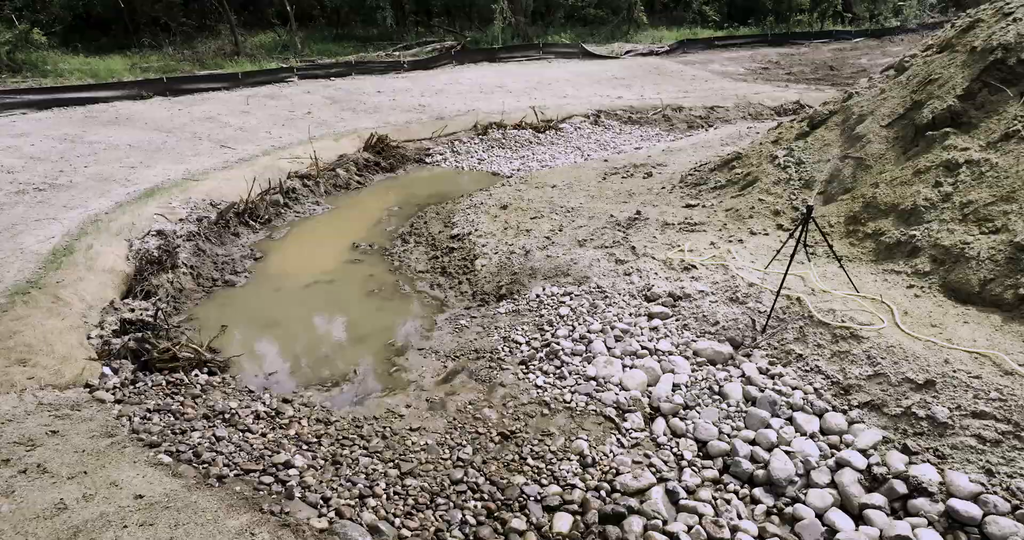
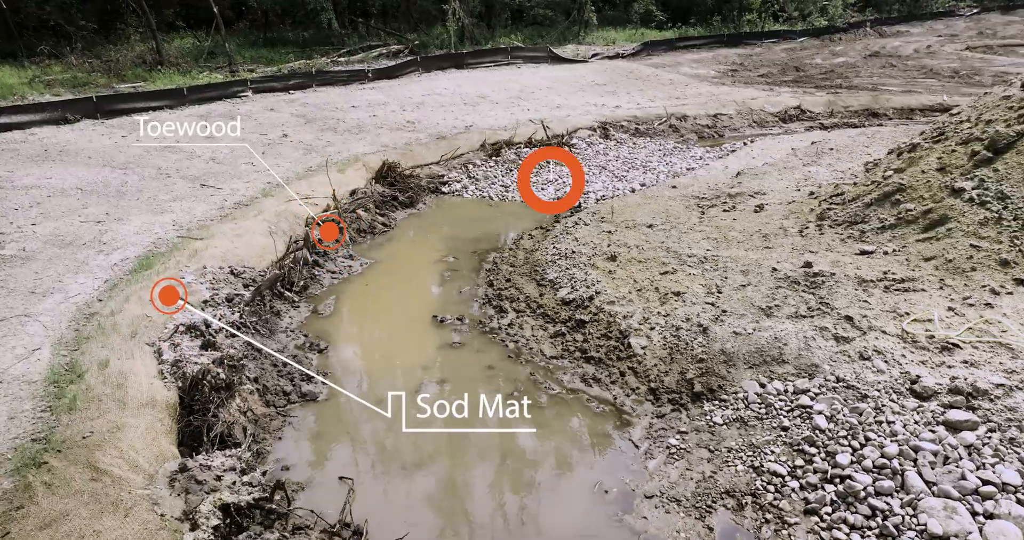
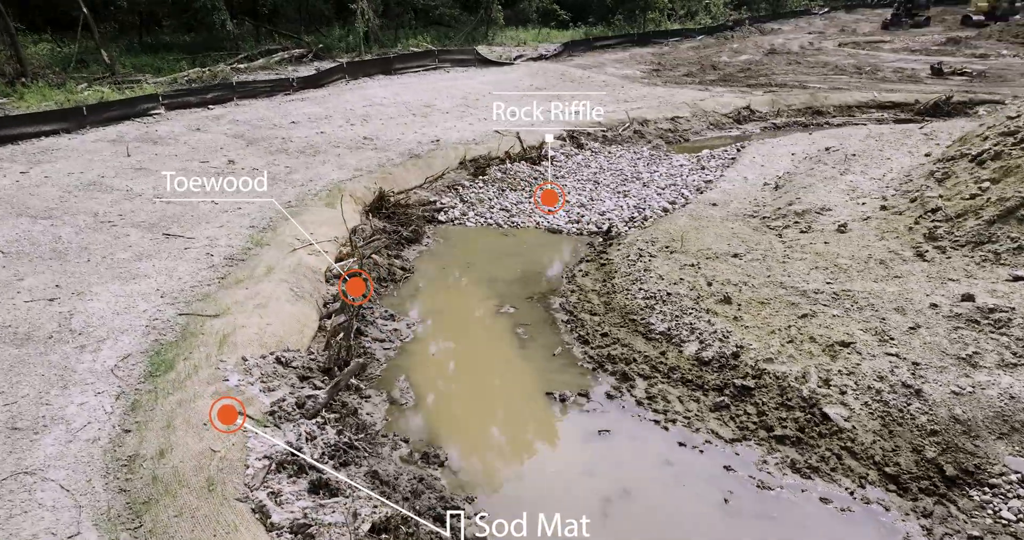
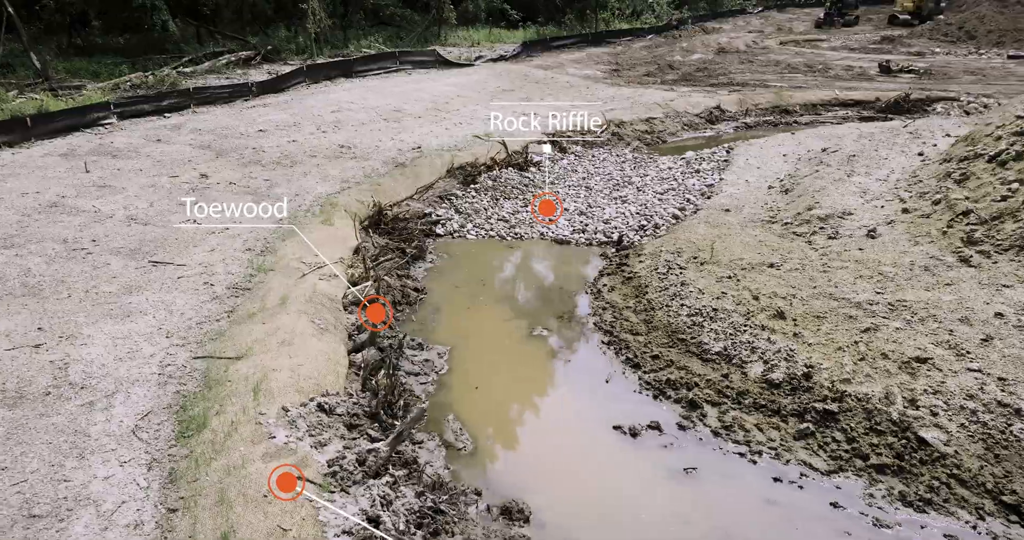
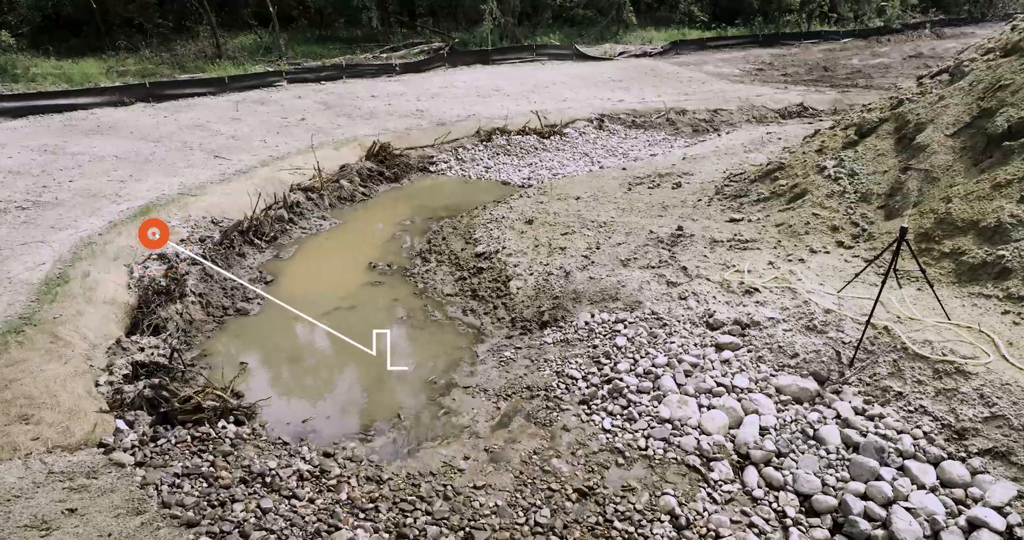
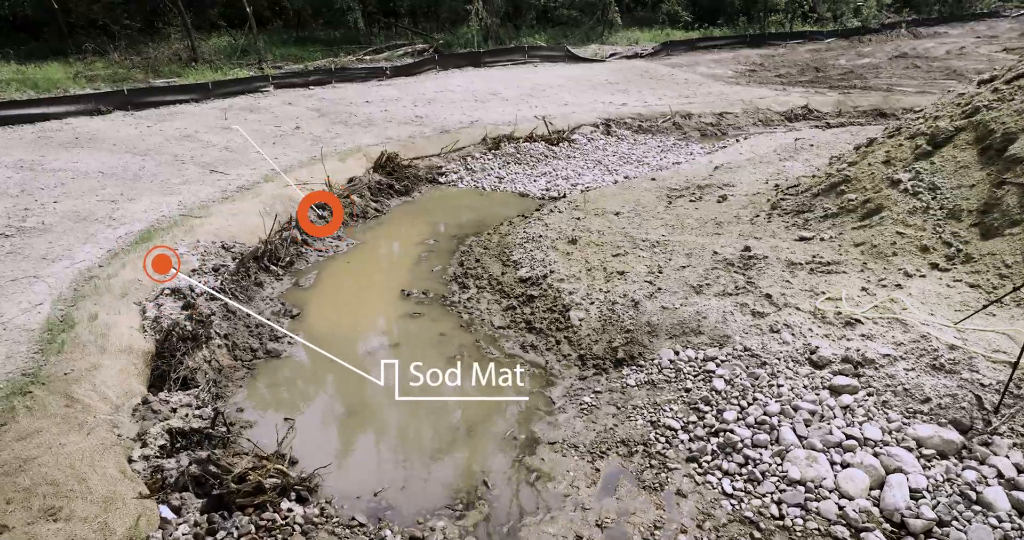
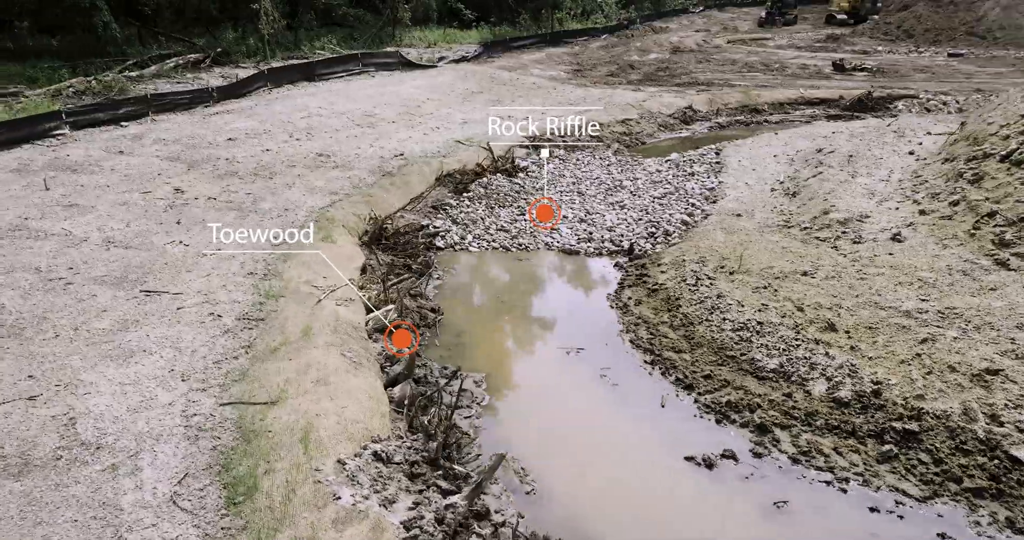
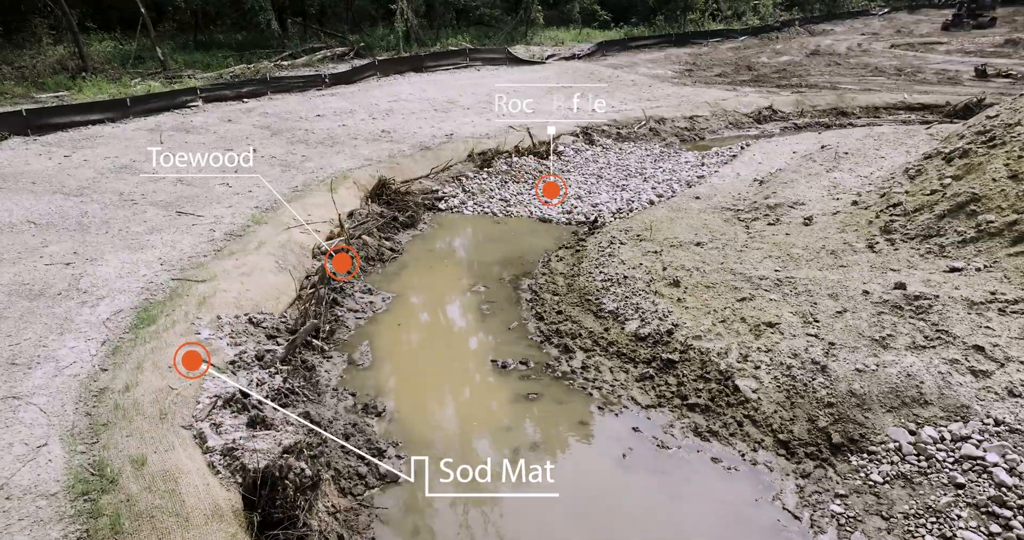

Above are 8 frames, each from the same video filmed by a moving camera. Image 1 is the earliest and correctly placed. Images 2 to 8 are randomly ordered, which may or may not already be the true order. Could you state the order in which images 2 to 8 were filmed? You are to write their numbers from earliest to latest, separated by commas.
5, 6, 2, 8, 3, 4, 7
